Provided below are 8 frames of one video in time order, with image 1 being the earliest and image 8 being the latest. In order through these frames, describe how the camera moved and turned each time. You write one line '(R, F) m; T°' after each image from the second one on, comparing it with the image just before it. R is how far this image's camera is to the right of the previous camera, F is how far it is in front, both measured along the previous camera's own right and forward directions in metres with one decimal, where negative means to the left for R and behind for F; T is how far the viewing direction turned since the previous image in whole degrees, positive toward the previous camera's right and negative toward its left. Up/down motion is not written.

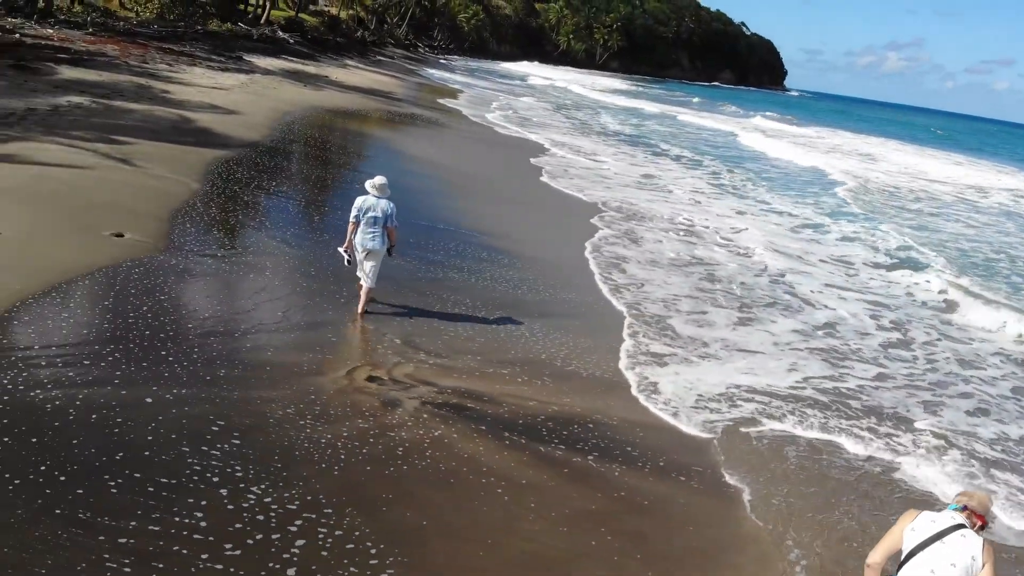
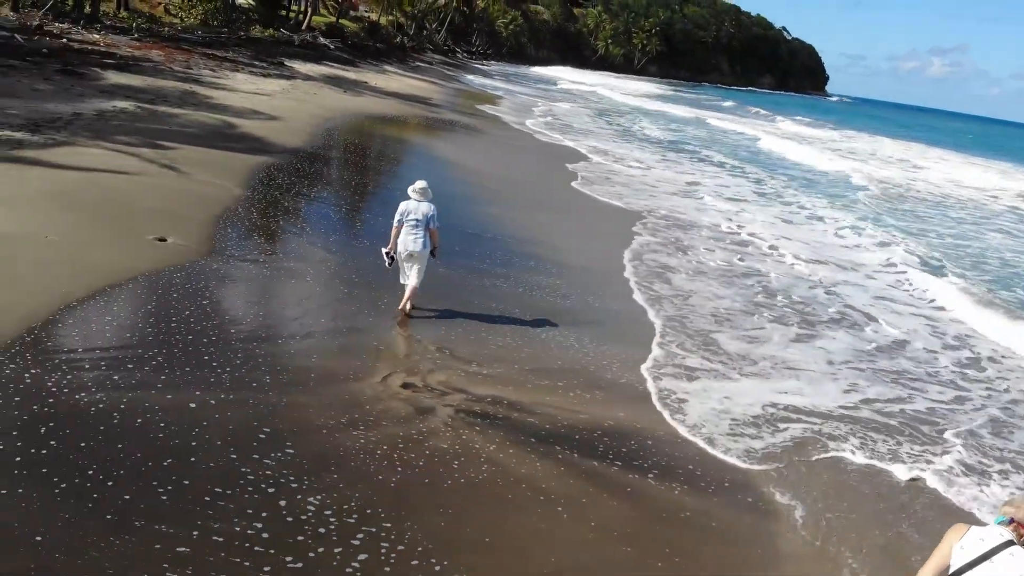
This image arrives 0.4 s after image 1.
(0.0, 0.0) m; -2°
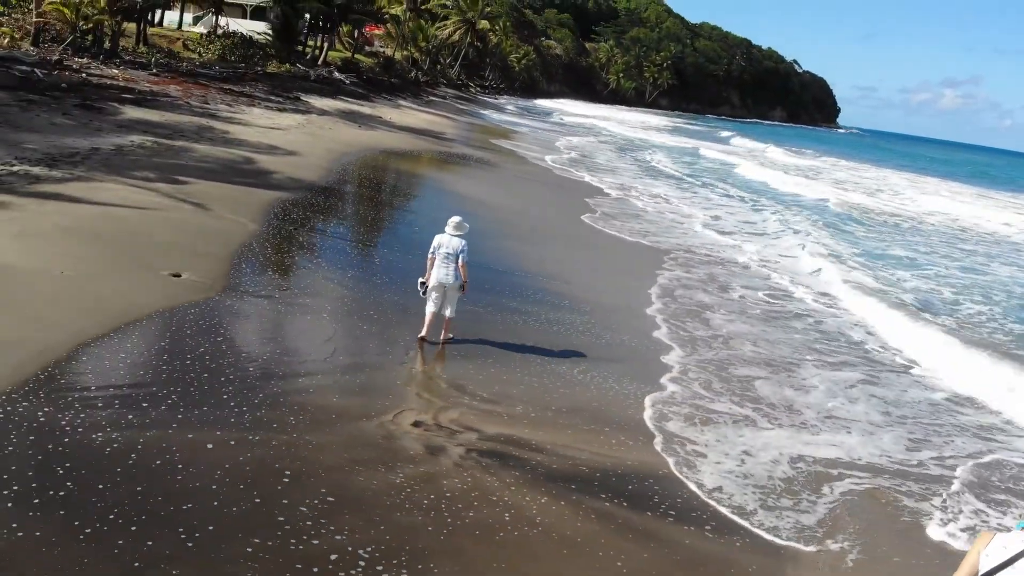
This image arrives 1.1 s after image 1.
(0.0, +0.1) m; -1°
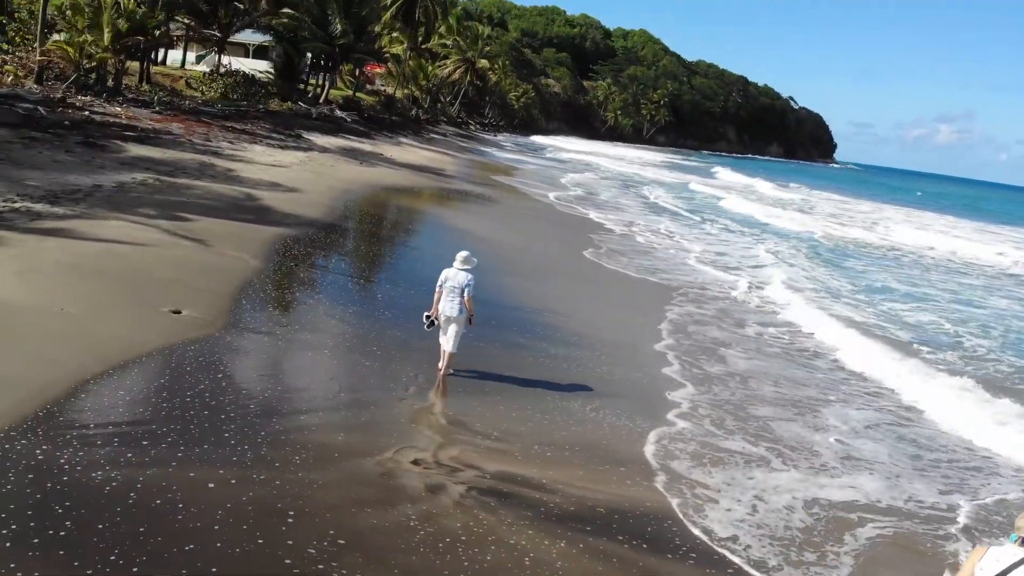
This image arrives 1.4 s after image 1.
(0.0, 0.0) m; 0°
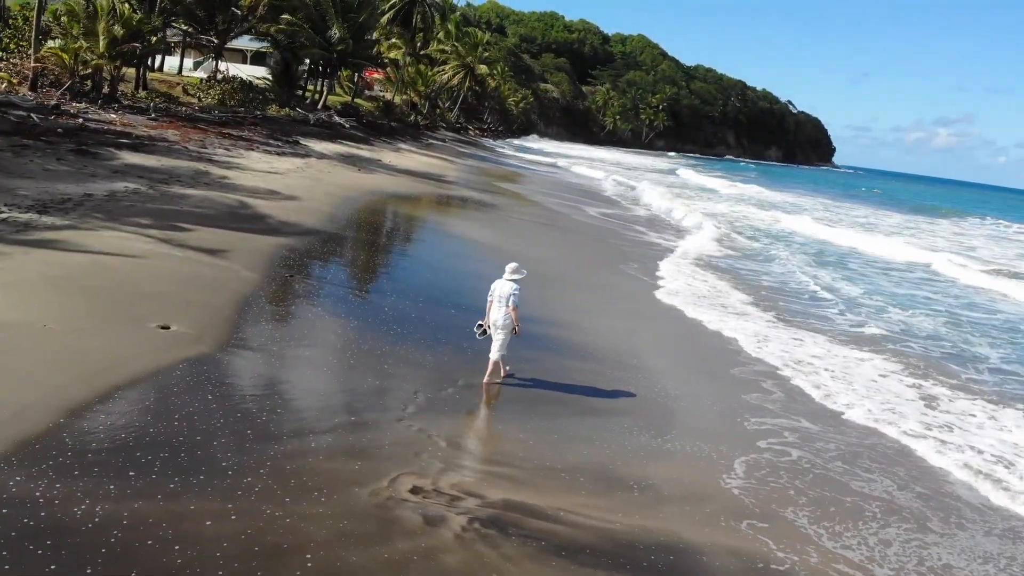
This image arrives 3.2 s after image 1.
(0.0, +0.3) m; 0°
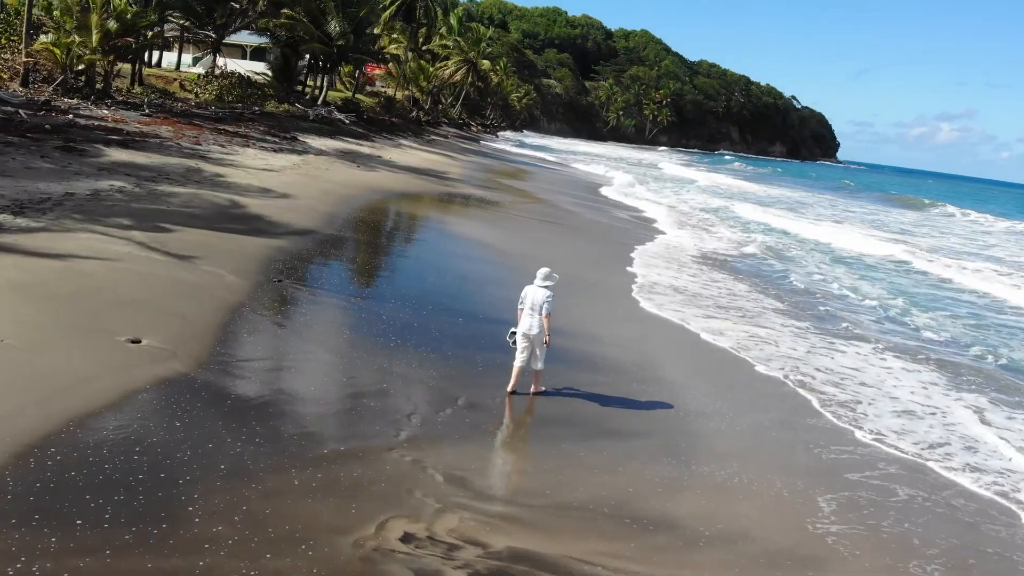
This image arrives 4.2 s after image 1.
(0.0, +0.7) m; 0°
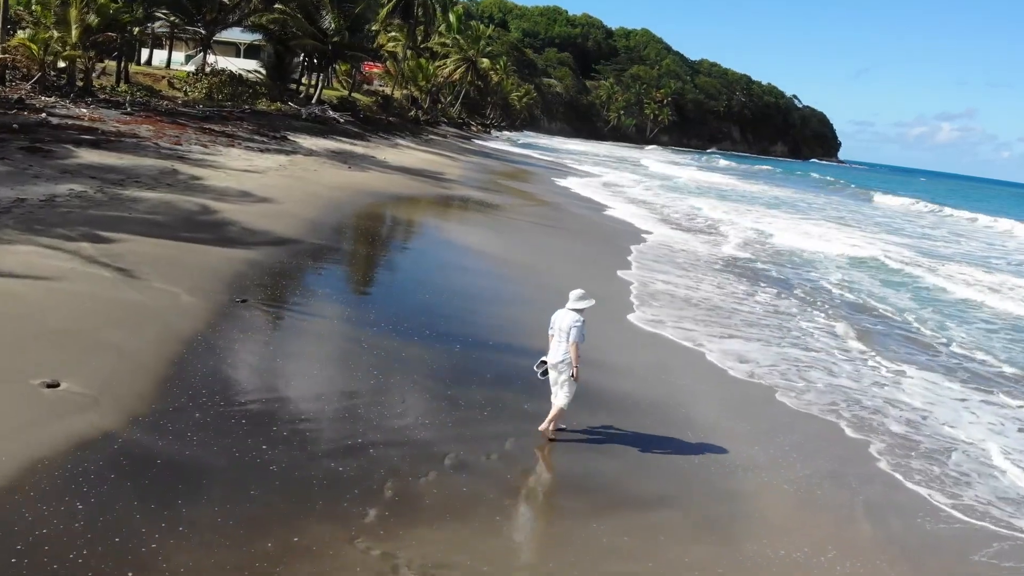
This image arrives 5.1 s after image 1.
(0.0, +1.1) m; 0°
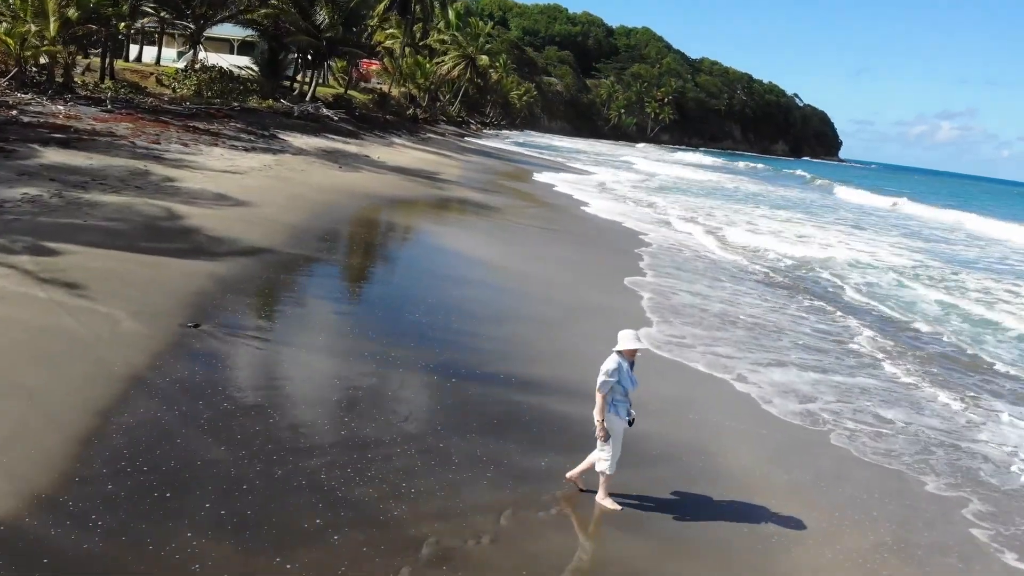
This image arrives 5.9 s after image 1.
(0.0, +1.1) m; 0°
